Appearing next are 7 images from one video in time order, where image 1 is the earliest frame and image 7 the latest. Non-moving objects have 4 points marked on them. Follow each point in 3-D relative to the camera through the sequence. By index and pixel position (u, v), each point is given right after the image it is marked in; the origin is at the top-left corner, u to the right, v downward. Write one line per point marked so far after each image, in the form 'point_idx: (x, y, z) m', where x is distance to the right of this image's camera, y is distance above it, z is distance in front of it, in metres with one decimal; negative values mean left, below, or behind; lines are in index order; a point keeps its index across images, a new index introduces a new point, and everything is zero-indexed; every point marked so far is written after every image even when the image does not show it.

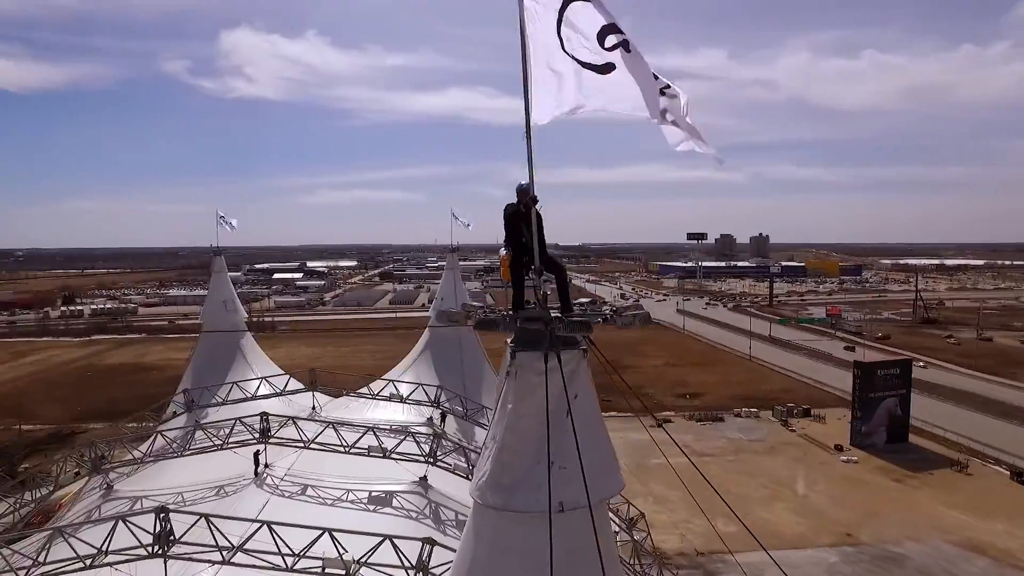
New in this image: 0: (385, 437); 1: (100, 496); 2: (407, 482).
0: (-2.1, -2.4, +11.6) m
1: (-6.1, -3.0, +10.1) m
2: (-1.5, -2.8, +10.0) m
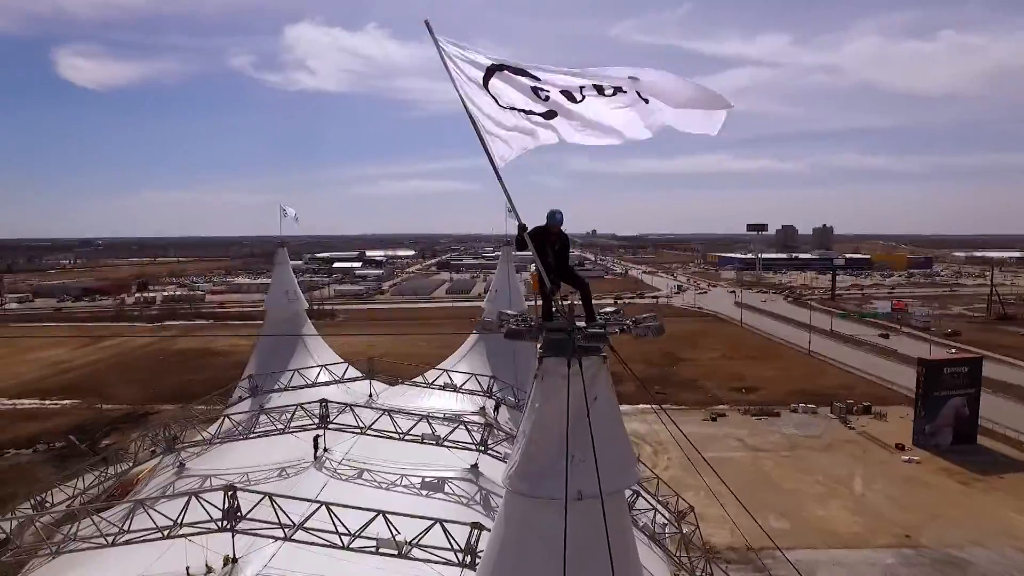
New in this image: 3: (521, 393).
0: (-1.2, -2.3, +11.9) m
1: (-5.3, -2.9, +10.8) m
2: (-0.8, -2.7, +10.3) m
3: (+0.3, -2.3, +15.1) m
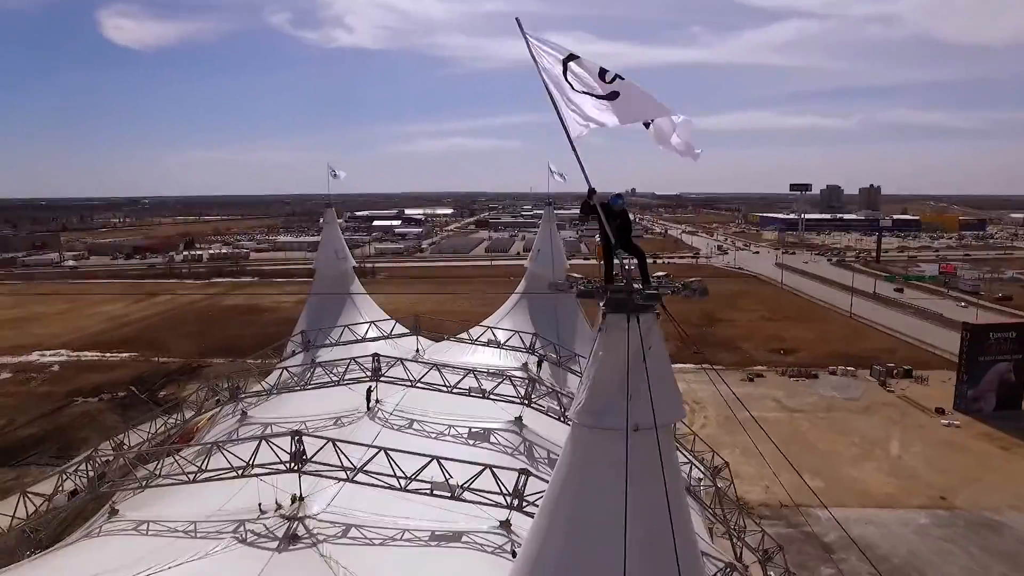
0: (-0.5, -1.6, +12.5) m
1: (-4.6, -2.2, +11.6) m
2: (-0.1, -2.1, +10.8) m
3: (+1.2, -1.4, +15.5) m
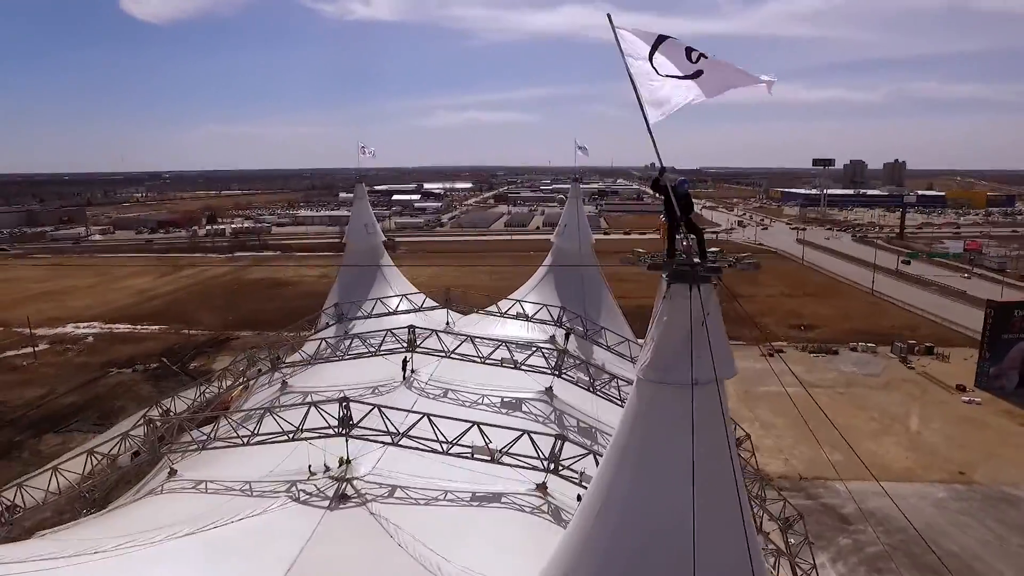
0: (+0.1, -1.1, +12.9) m
1: (-4.1, -1.8, +12.1) m
2: (+0.4, -1.7, +11.3) m
3: (+1.8, -0.8, +15.9) m
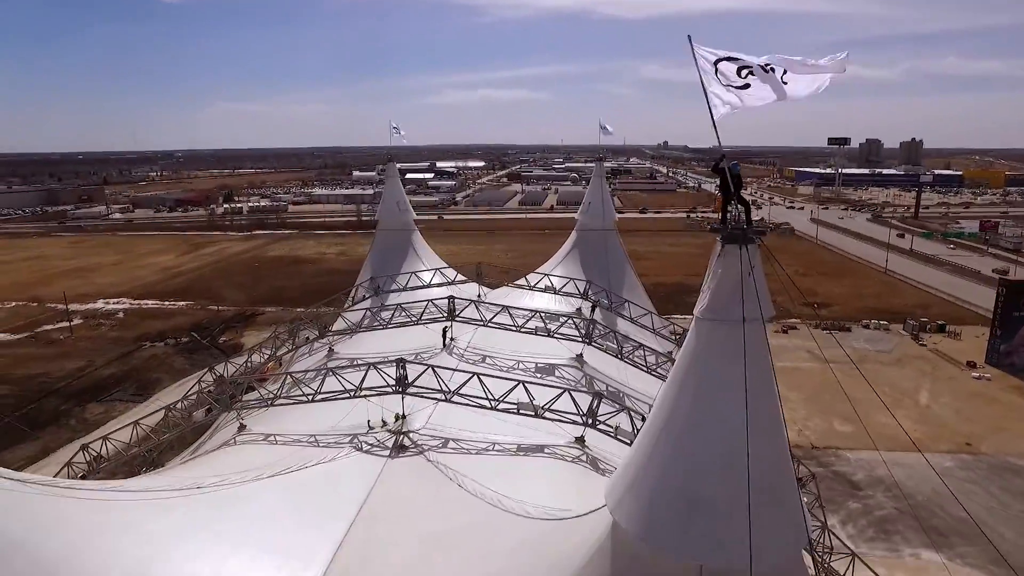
0: (+0.6, -0.6, +13.7) m
1: (-3.5, -1.3, +13.0) m
2: (+0.9, -1.2, +12.1) m
3: (+2.5, -0.2, +16.6) m
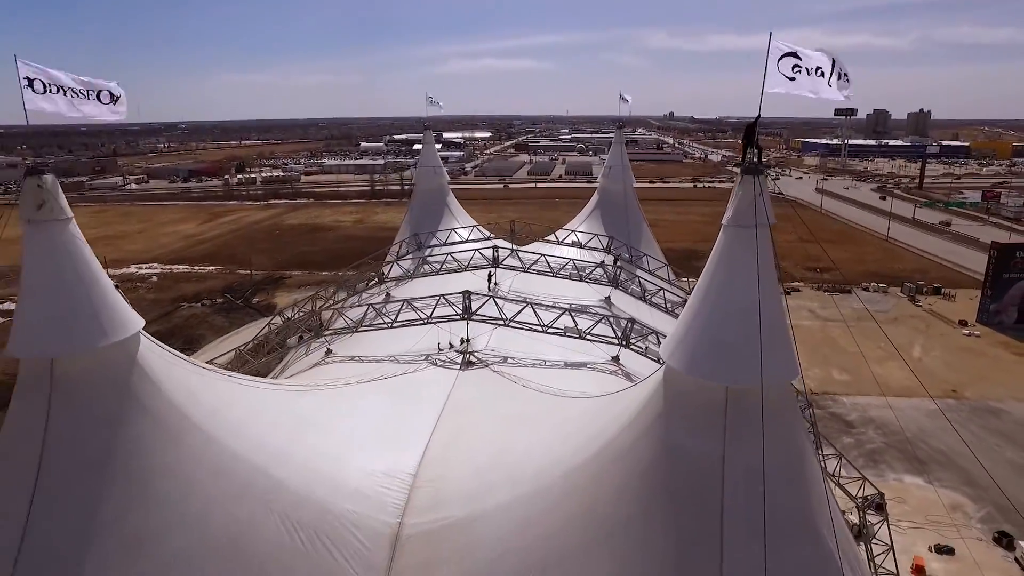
0: (+1.4, +0.4, +15.4) m
1: (-2.8, -0.3, +14.8) m
2: (+1.7, -0.2, +13.8) m
3: (+3.2, +0.9, +18.4) m
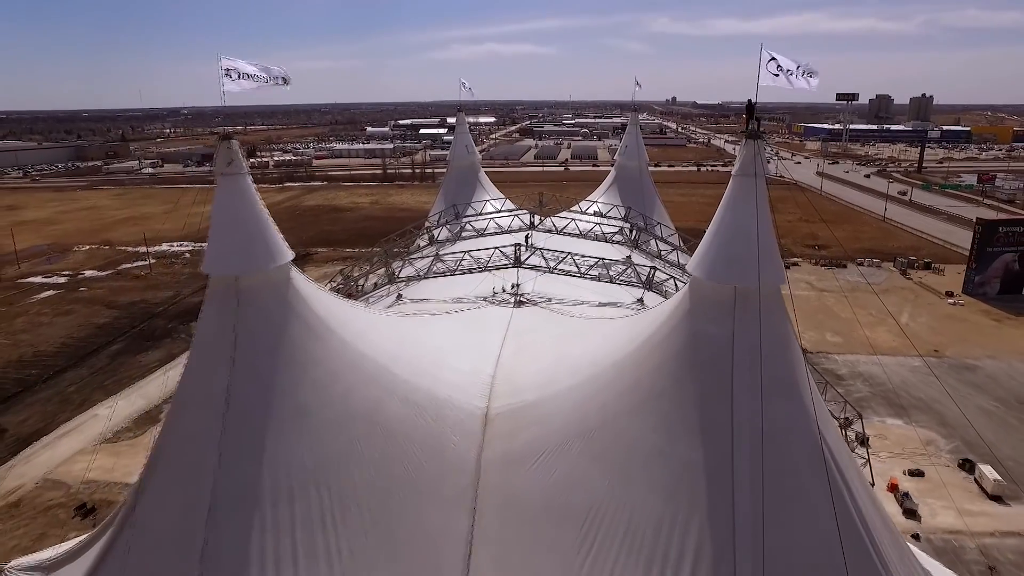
0: (+2.2, +1.3, +17.7) m
1: (-2.0, +0.7, +17.1) m
2: (+2.5, +0.7, +16.1) m
3: (+4.0, +1.9, +20.6) m
